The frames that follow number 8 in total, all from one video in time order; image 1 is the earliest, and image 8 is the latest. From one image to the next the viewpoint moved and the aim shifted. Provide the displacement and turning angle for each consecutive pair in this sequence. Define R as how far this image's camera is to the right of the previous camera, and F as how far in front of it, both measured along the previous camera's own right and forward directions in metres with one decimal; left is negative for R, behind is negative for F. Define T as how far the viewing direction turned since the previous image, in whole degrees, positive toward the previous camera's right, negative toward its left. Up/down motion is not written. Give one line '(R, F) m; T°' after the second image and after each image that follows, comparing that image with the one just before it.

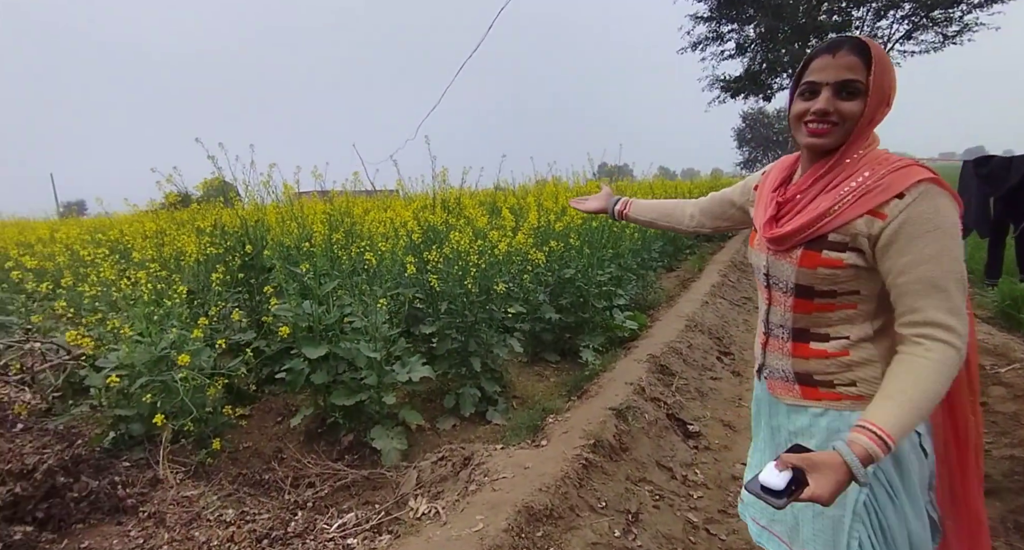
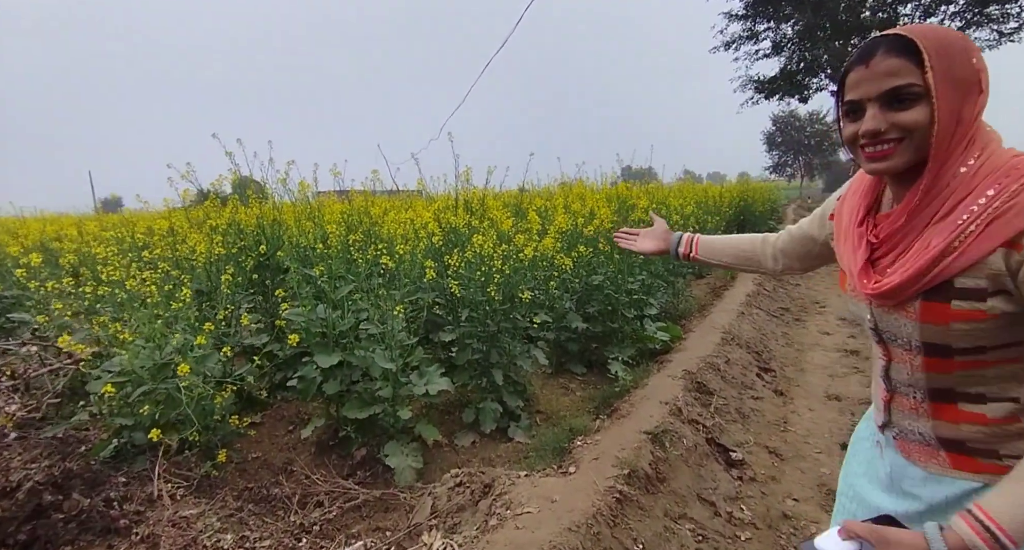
(0.0, +0.3) m; -2°
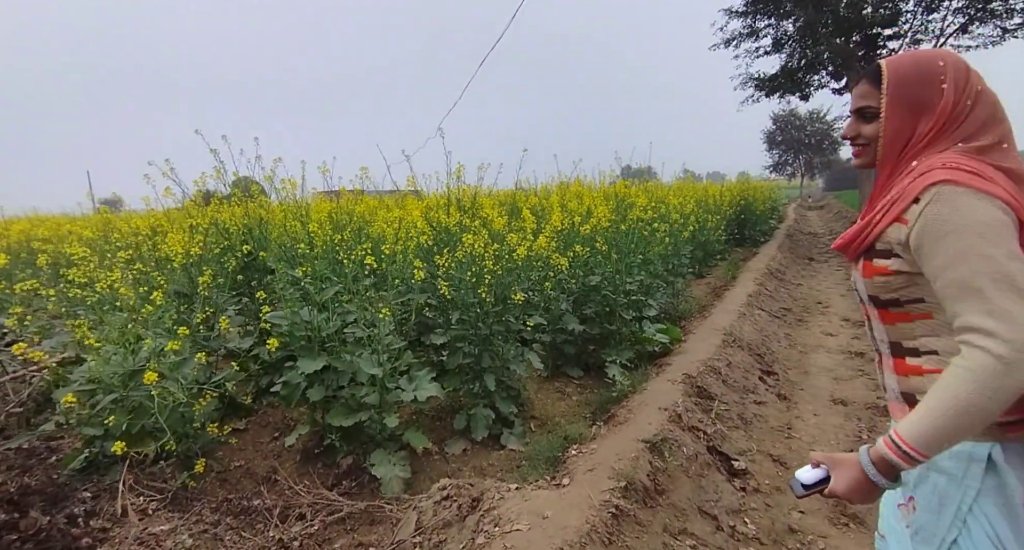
(0.0, +0.1) m; 0°
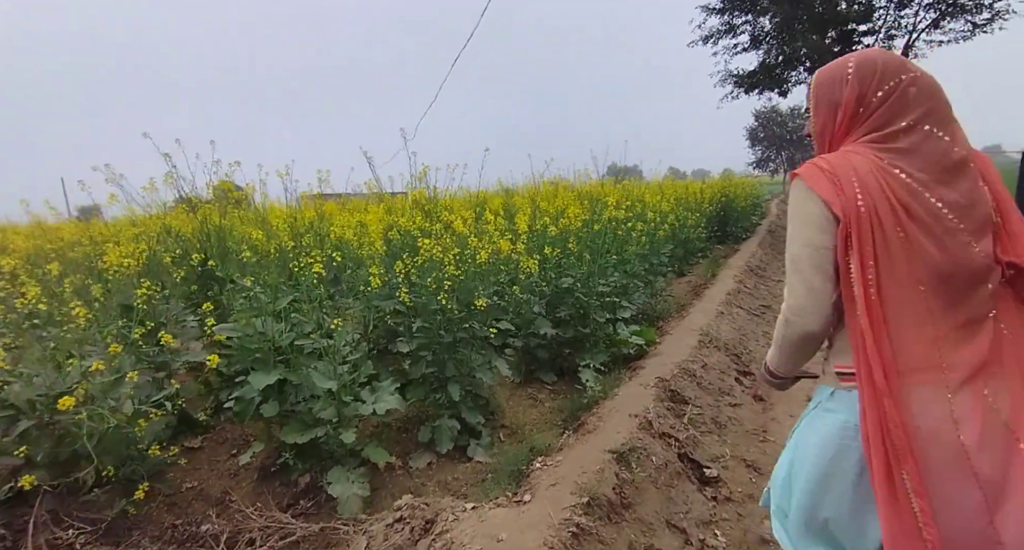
(+0.2, +0.1) m; +1°
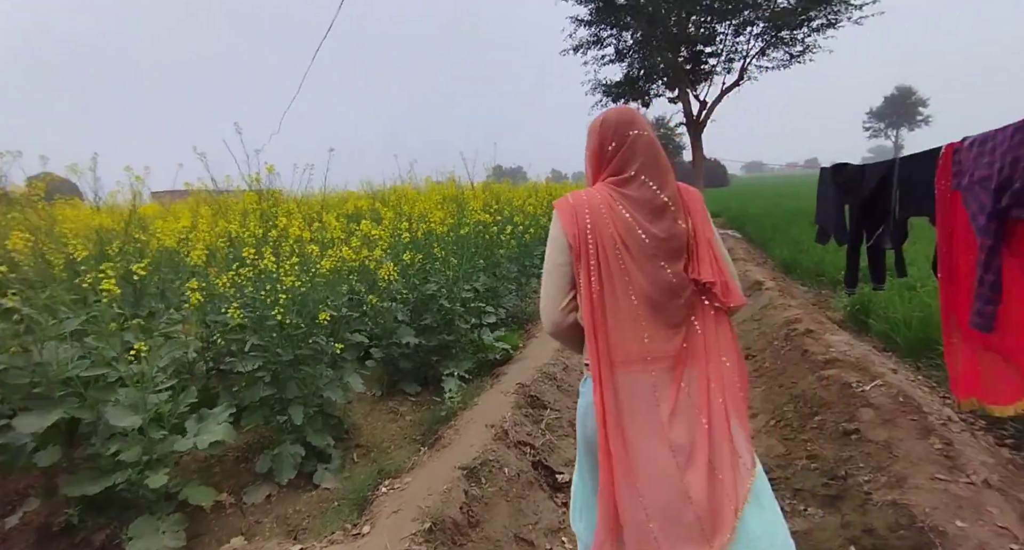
(+0.2, +0.1) m; +12°
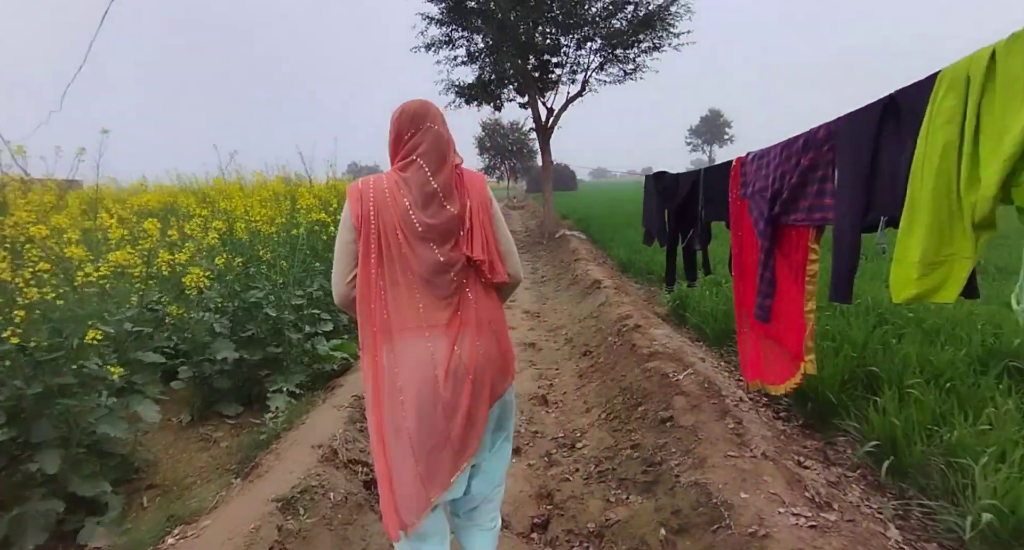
(+0.2, +0.1) m; +15°
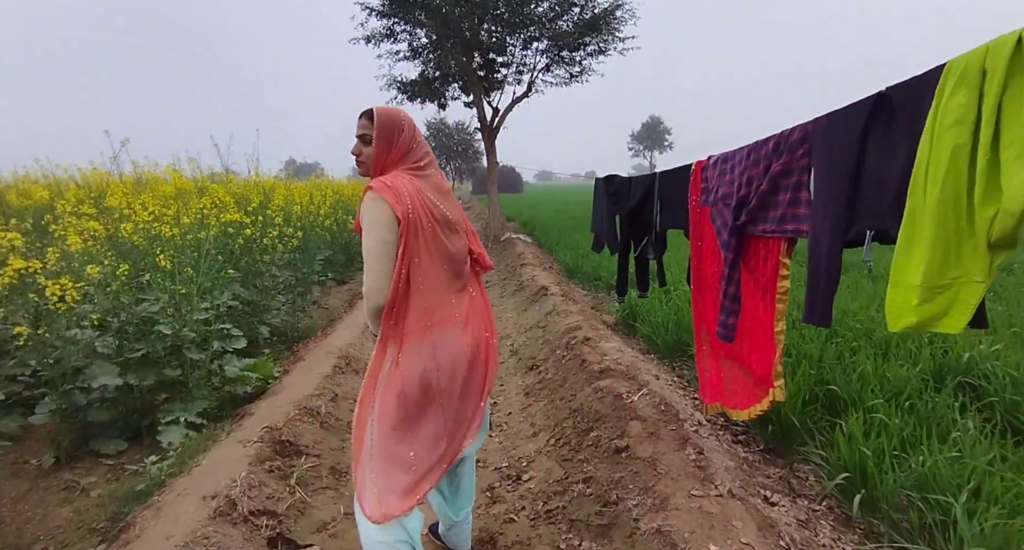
(0.0, +0.4) m; +6°
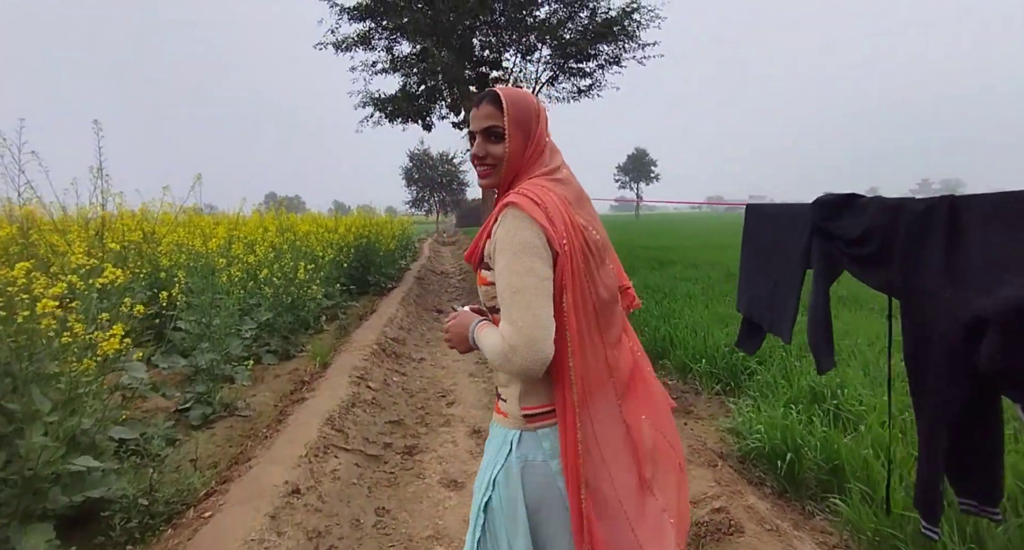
(-0.4, +2.8) m; +2°
